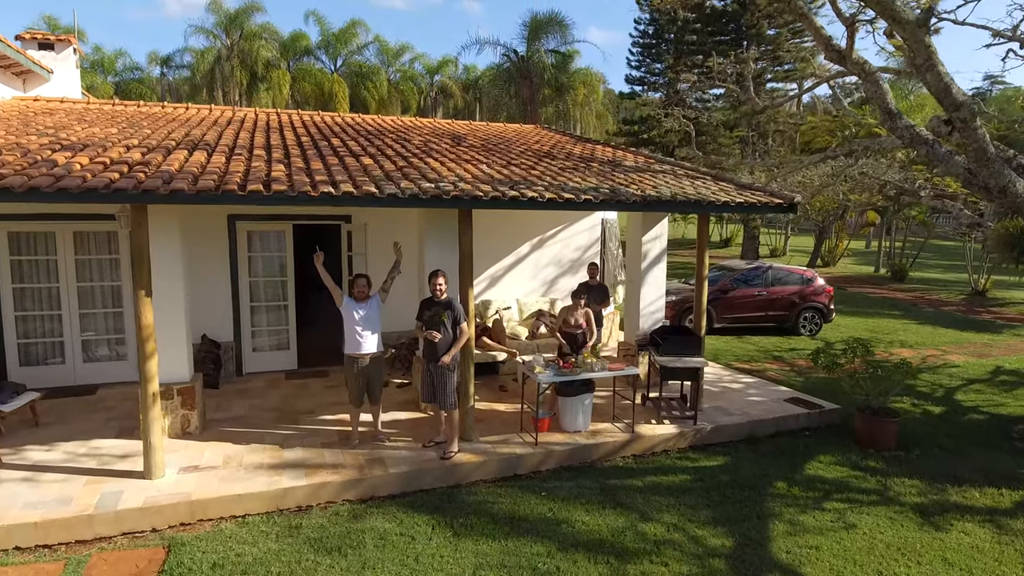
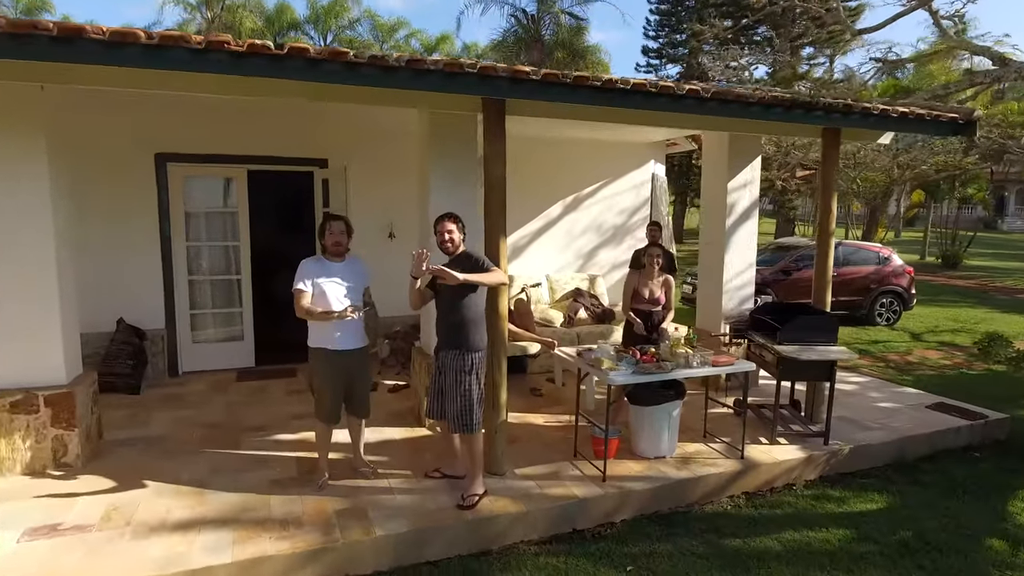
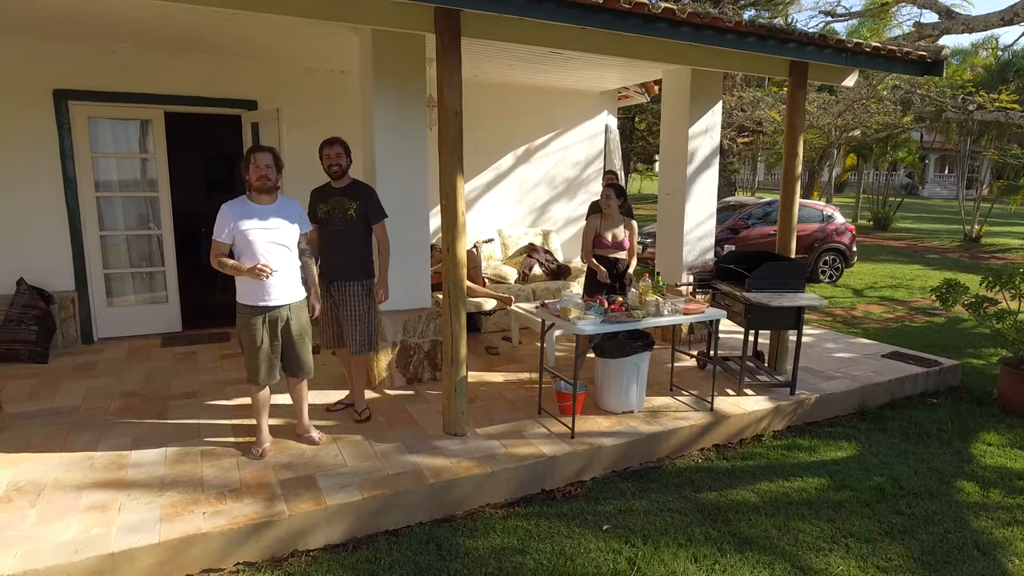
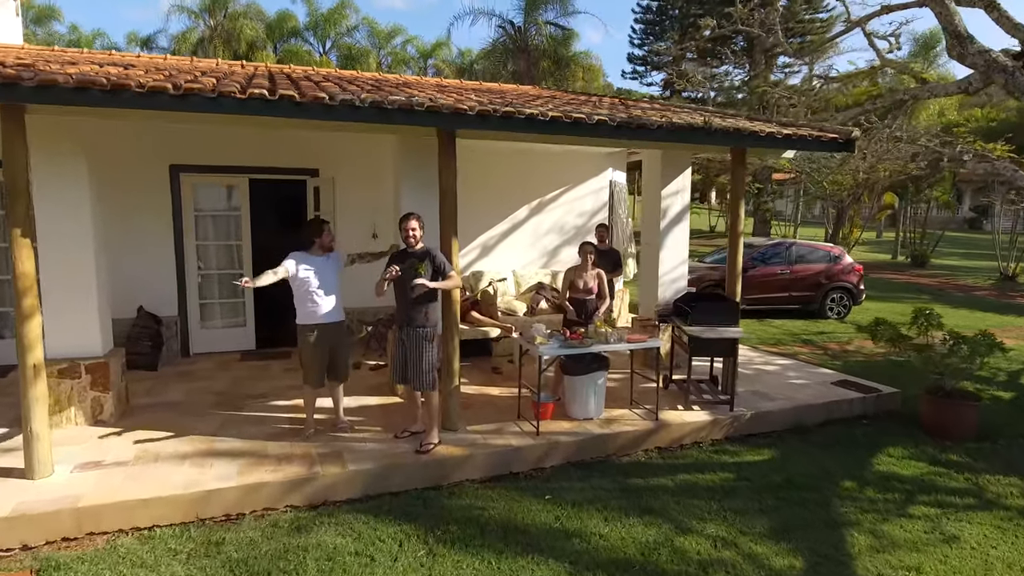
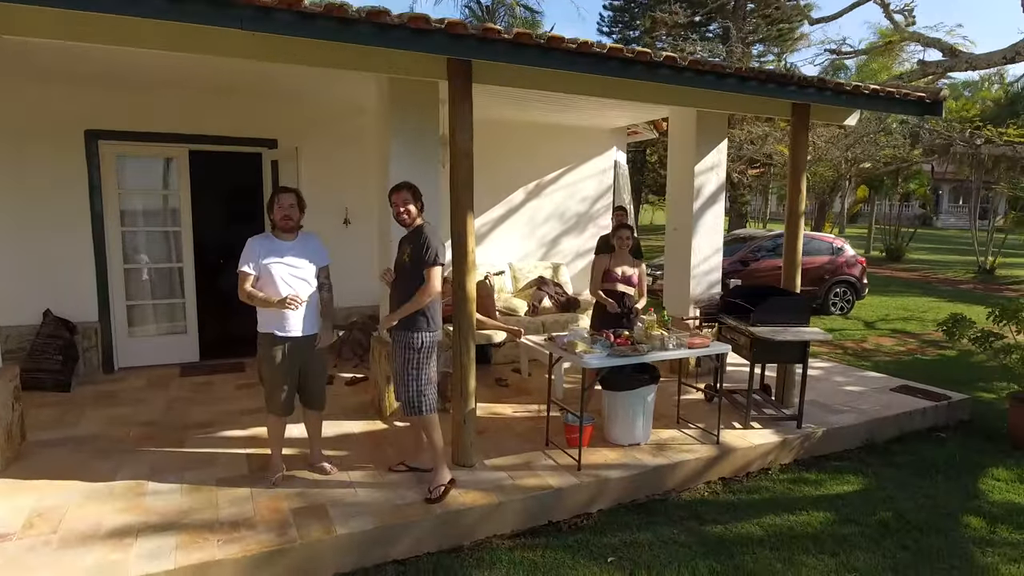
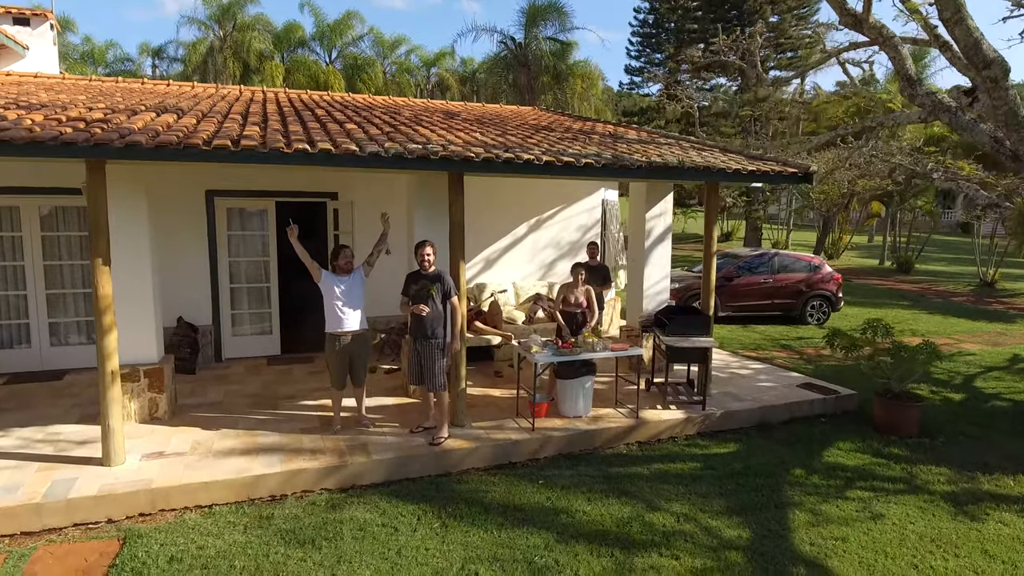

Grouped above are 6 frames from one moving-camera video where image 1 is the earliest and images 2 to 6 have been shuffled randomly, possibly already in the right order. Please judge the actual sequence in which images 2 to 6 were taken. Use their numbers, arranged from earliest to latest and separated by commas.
6, 4, 2, 5, 3
